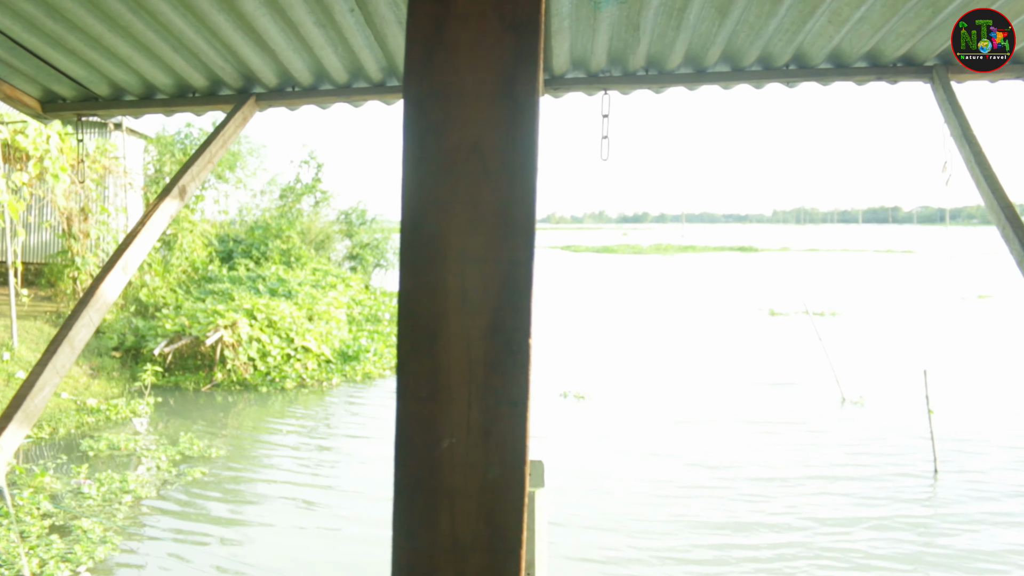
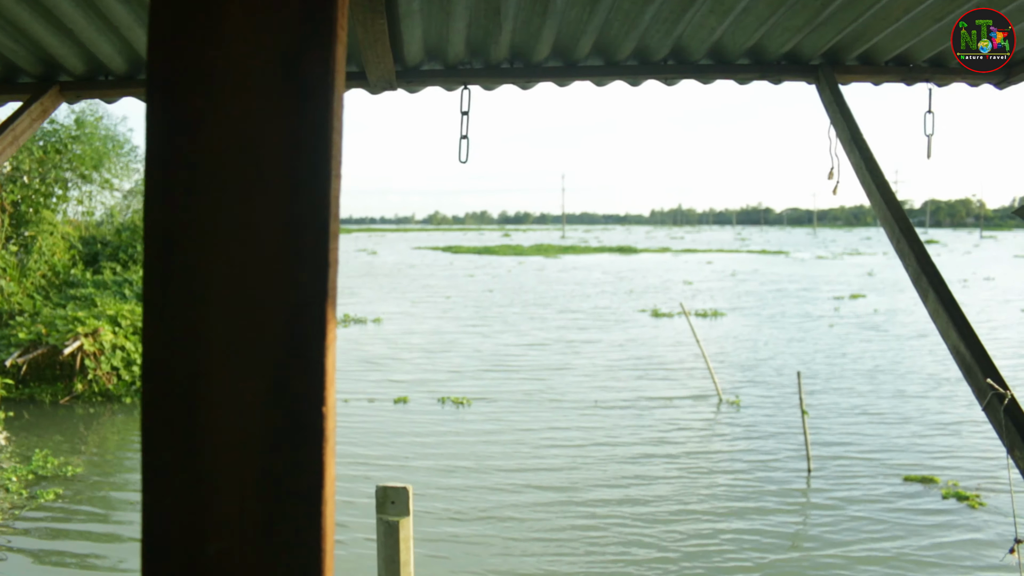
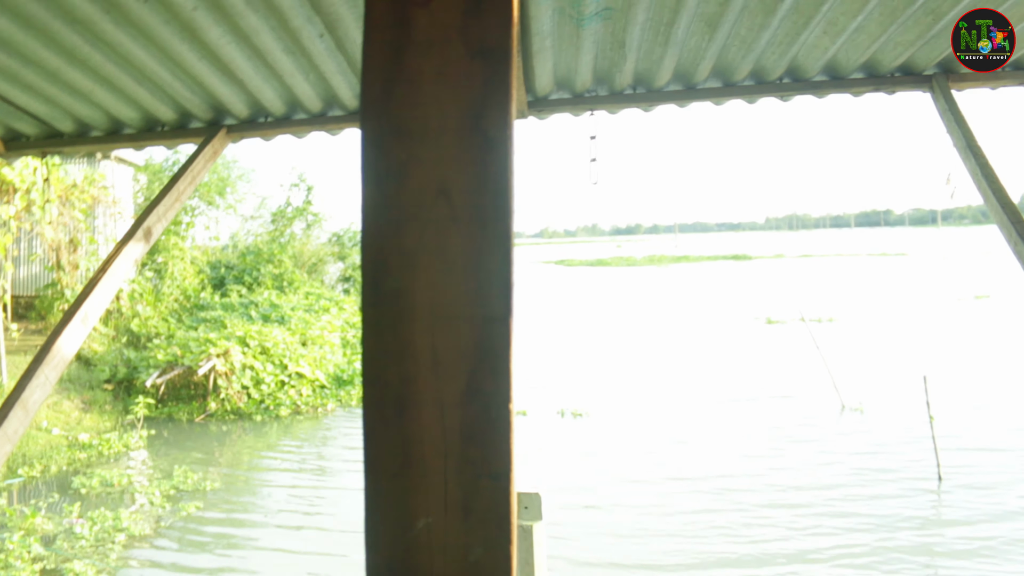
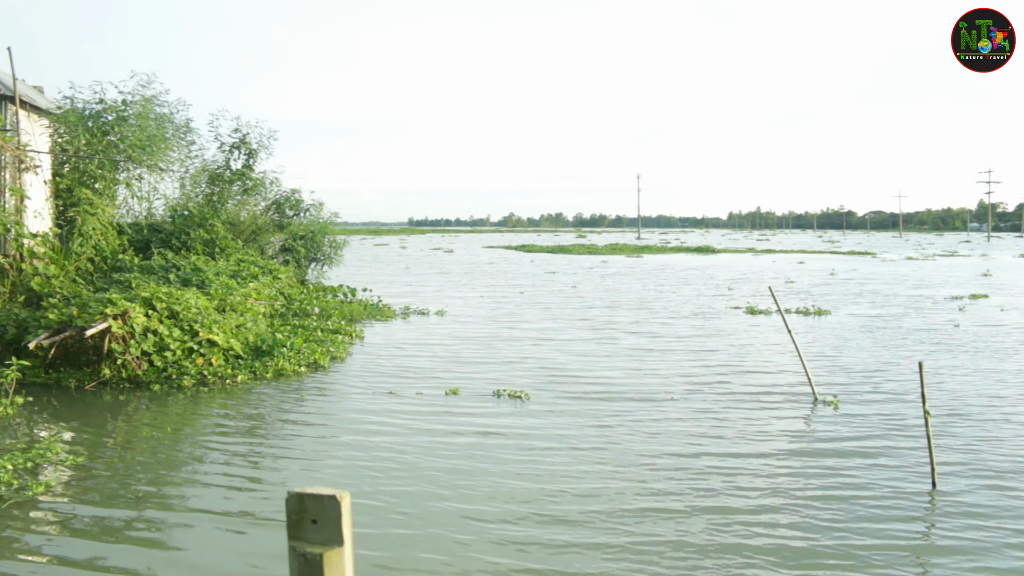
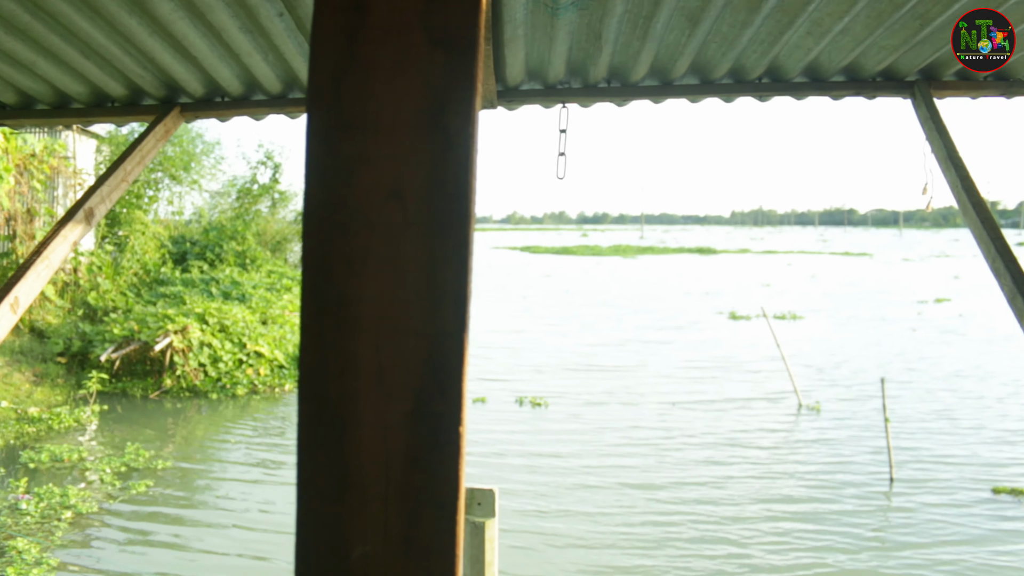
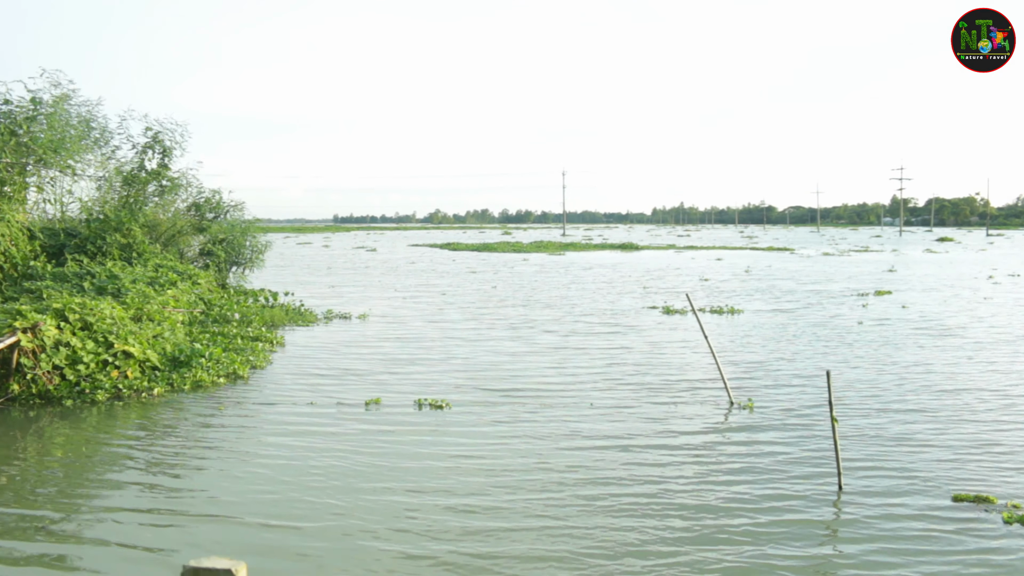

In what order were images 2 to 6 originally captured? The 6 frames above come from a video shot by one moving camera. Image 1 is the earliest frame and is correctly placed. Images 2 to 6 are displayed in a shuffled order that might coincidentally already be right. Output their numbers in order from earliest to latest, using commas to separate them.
3, 5, 2, 6, 4
